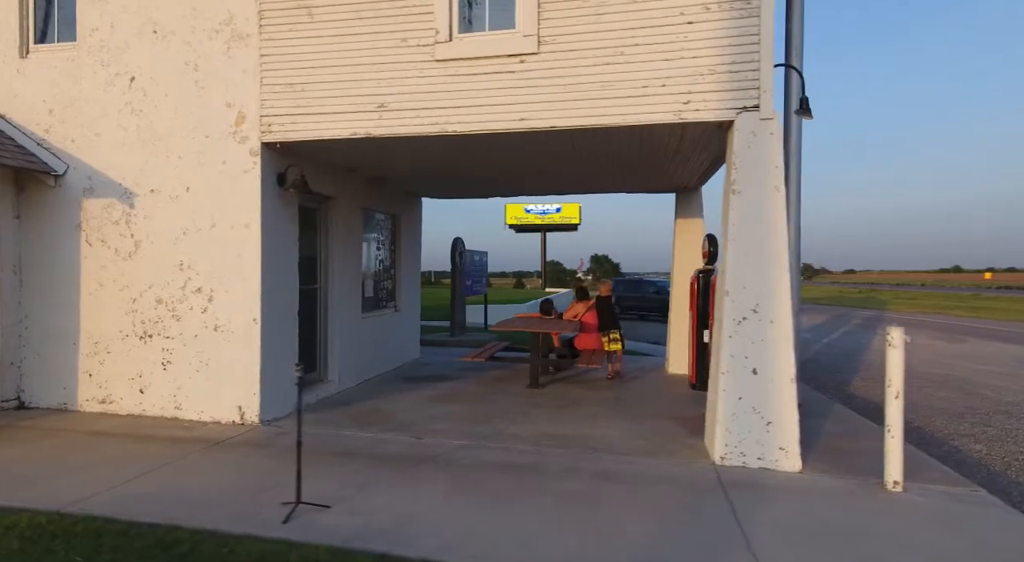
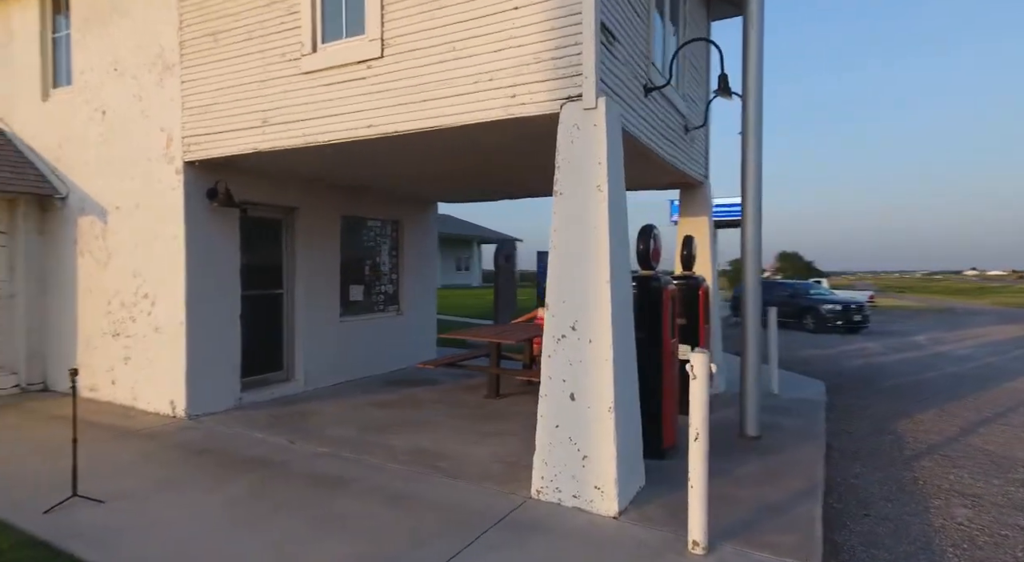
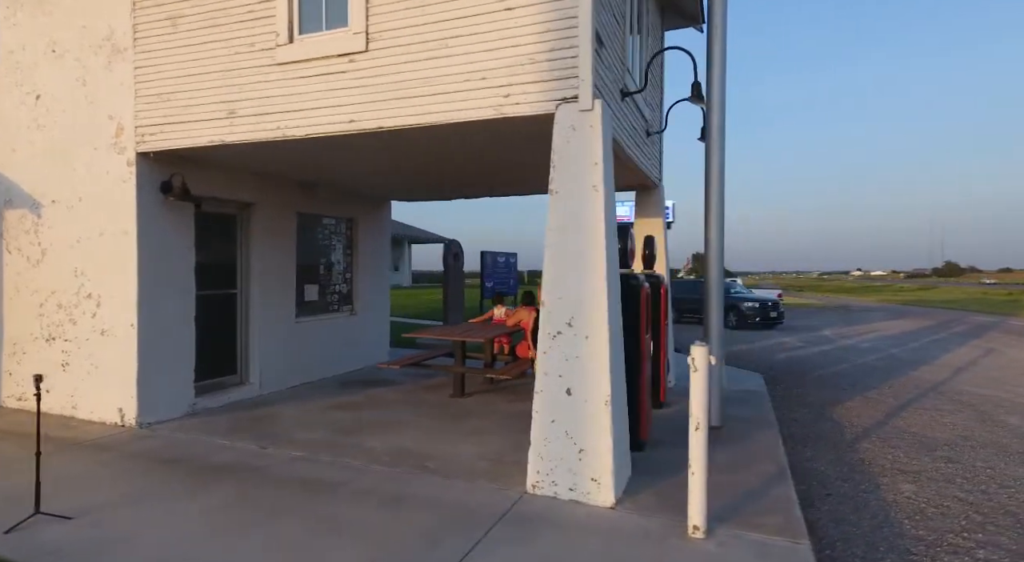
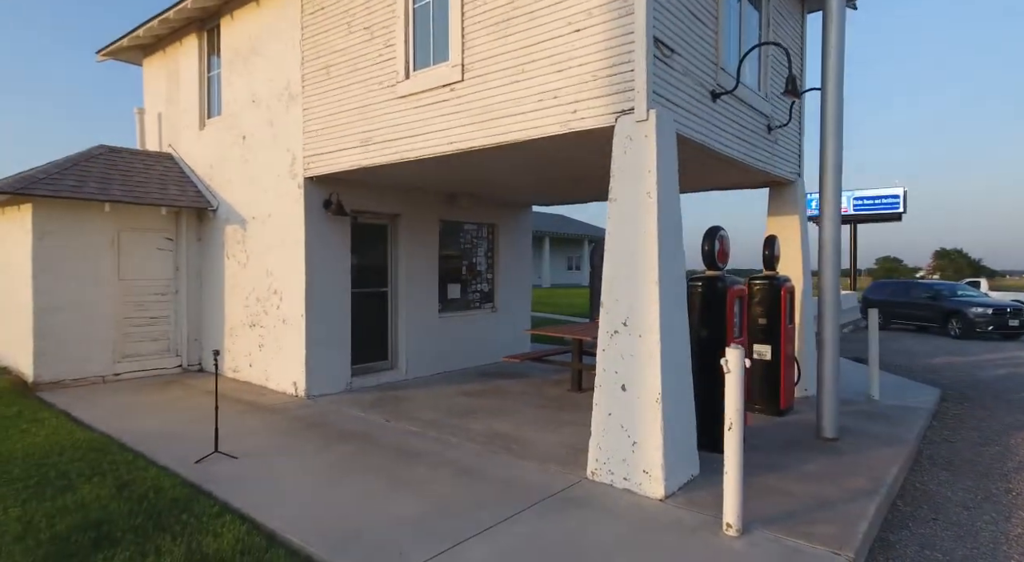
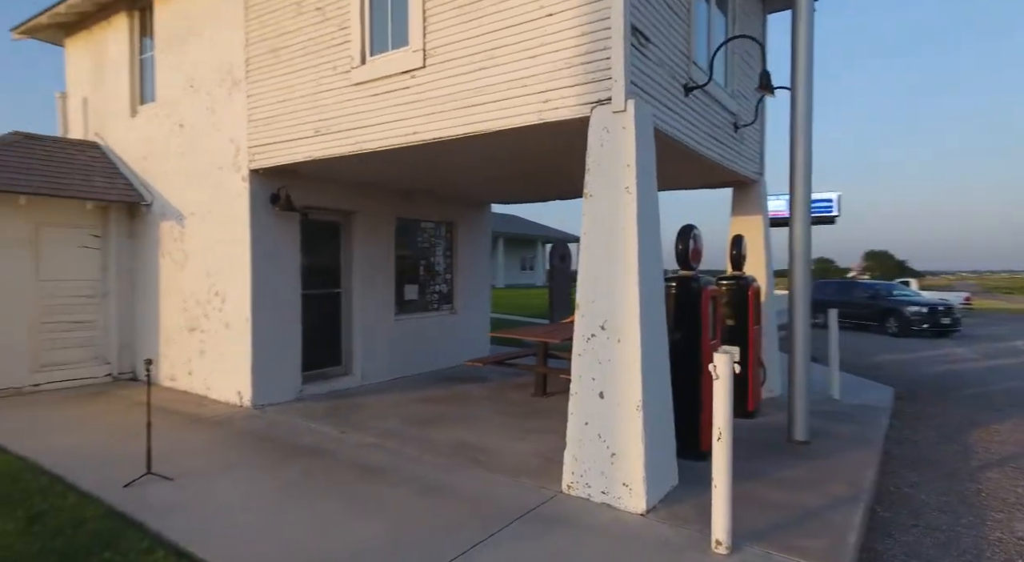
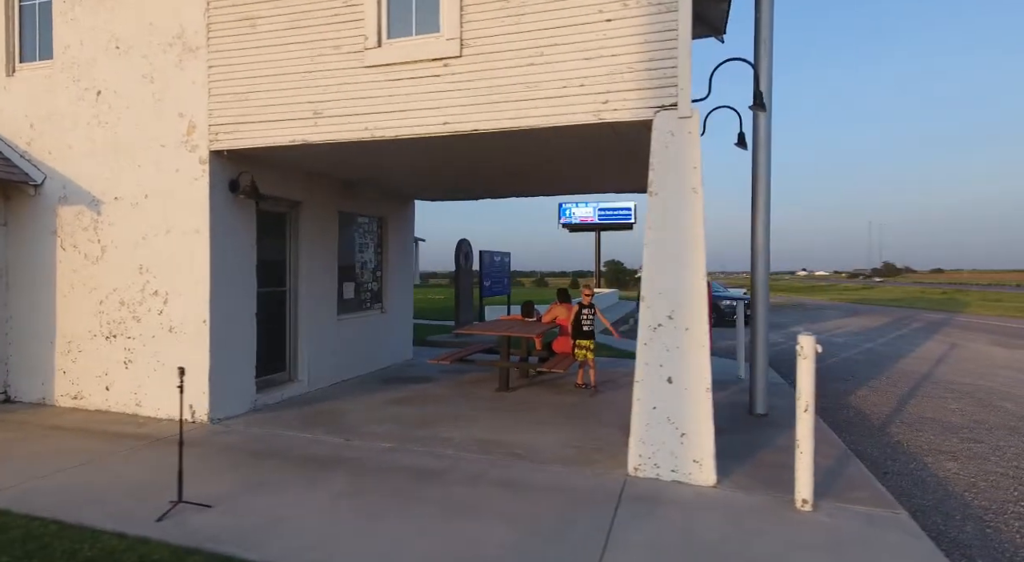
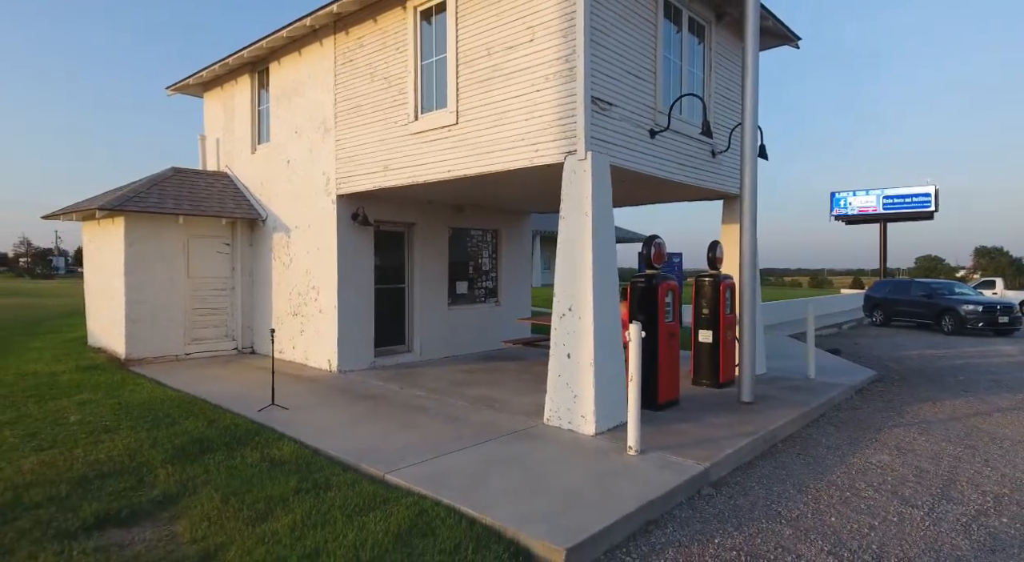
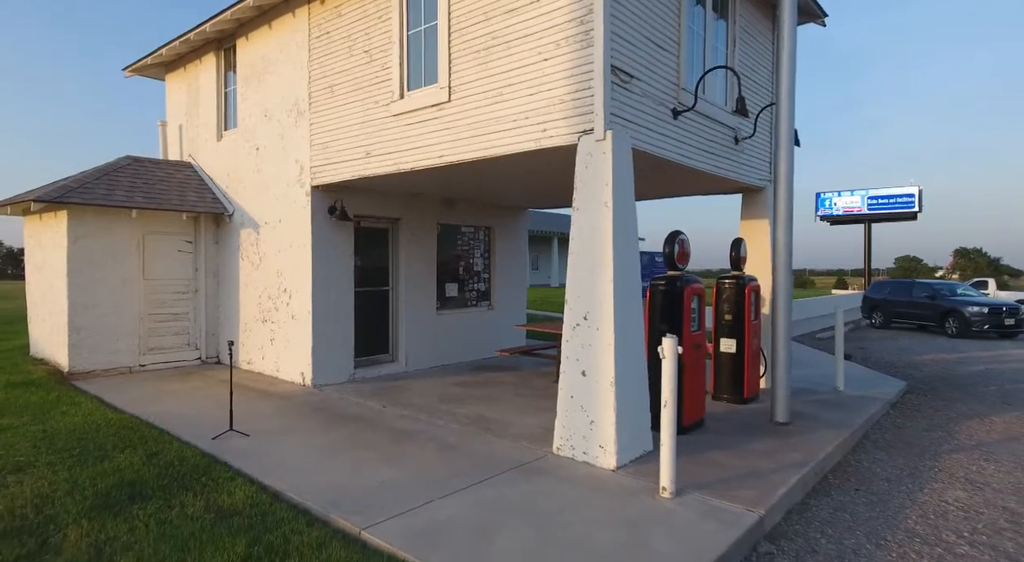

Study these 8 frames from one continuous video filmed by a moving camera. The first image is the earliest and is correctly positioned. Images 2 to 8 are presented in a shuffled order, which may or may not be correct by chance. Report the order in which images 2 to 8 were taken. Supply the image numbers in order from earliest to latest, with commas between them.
6, 3, 2, 5, 4, 8, 7
